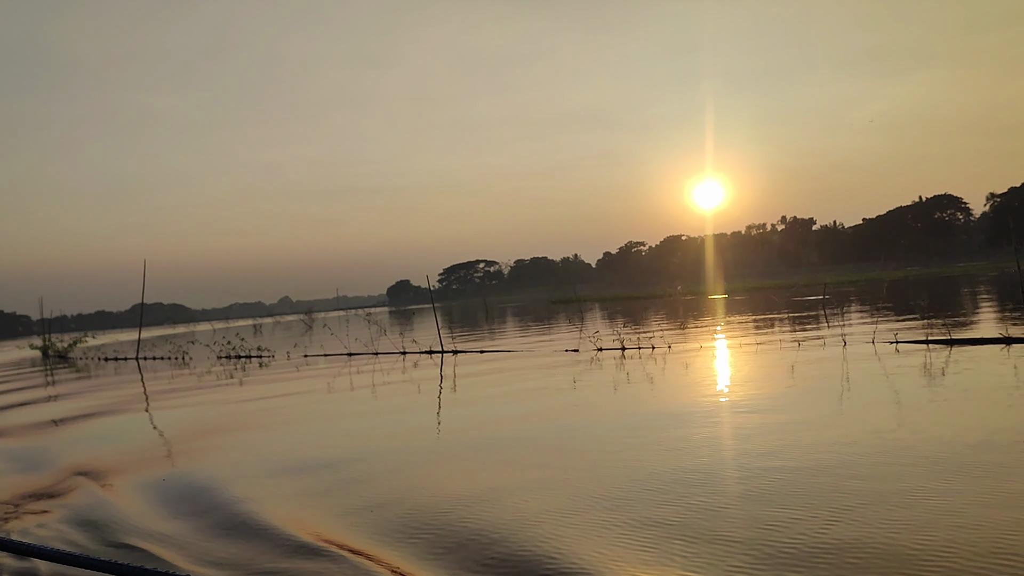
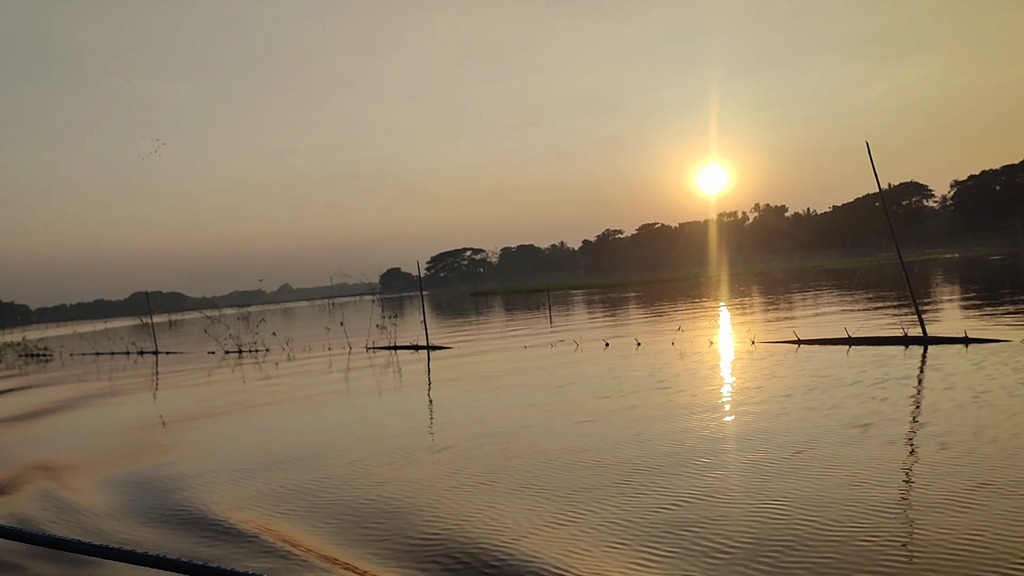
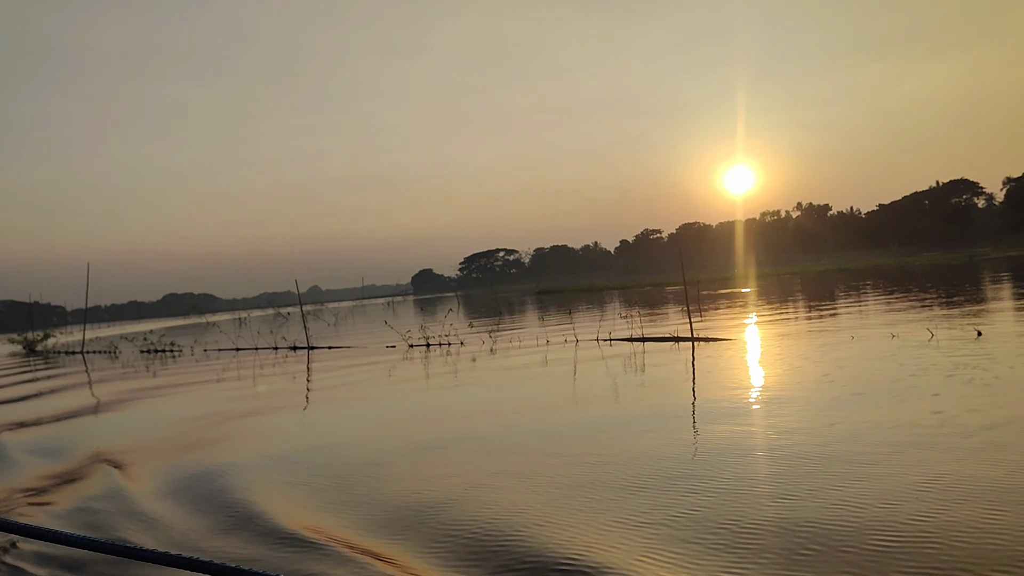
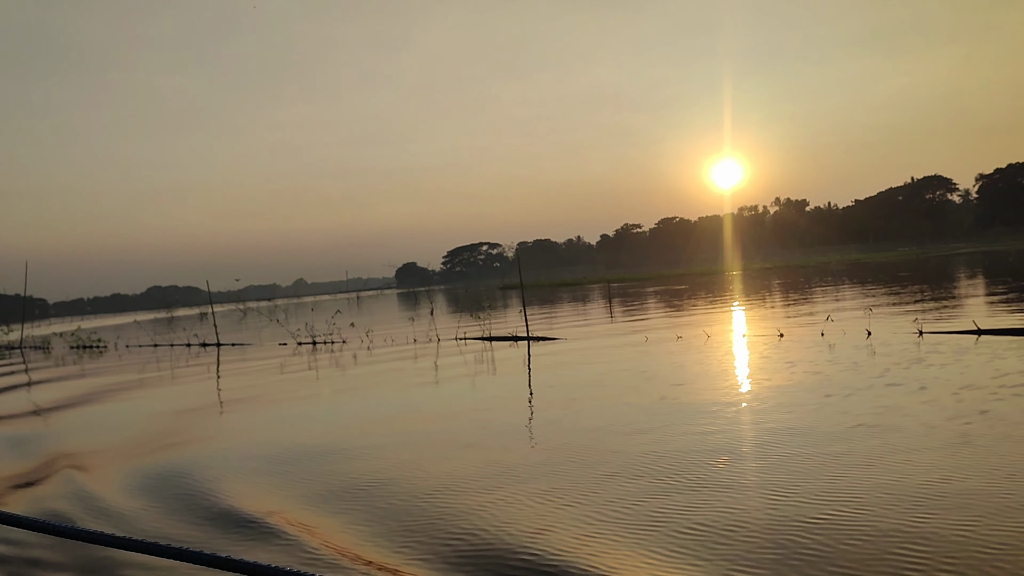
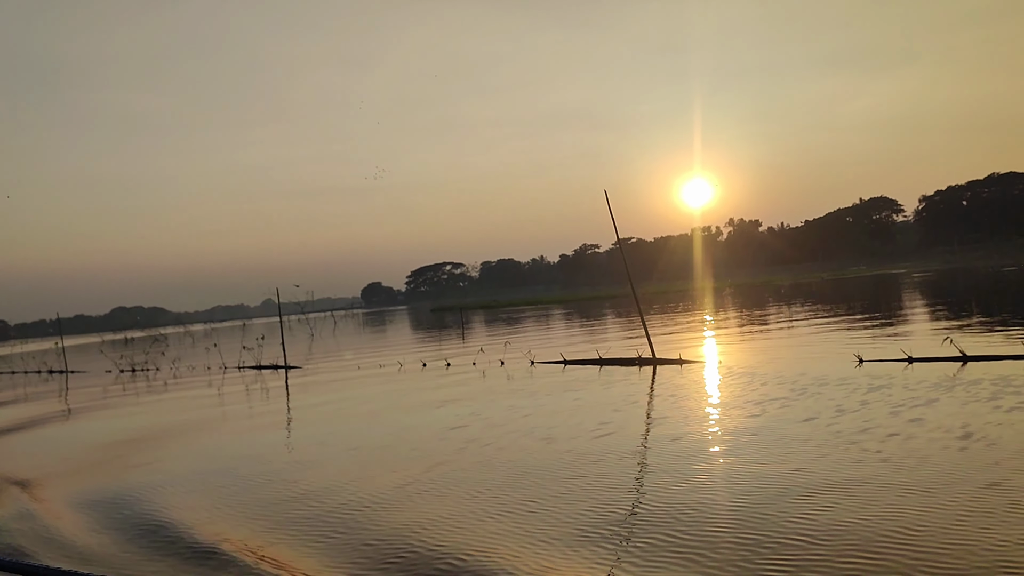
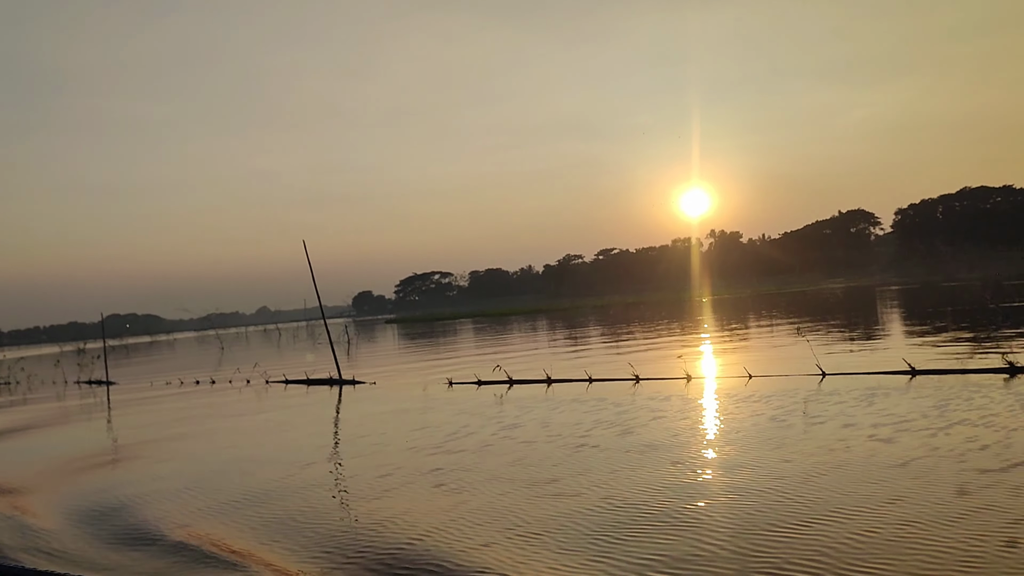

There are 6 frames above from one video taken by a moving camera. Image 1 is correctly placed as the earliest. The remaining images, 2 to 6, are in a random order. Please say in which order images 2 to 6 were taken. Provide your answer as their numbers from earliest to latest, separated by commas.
3, 4, 2, 5, 6
